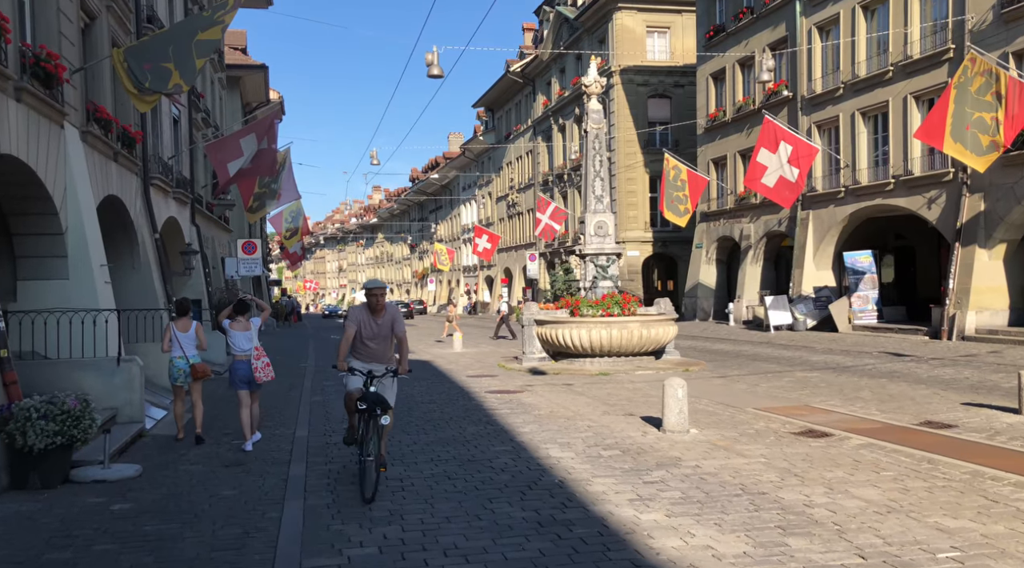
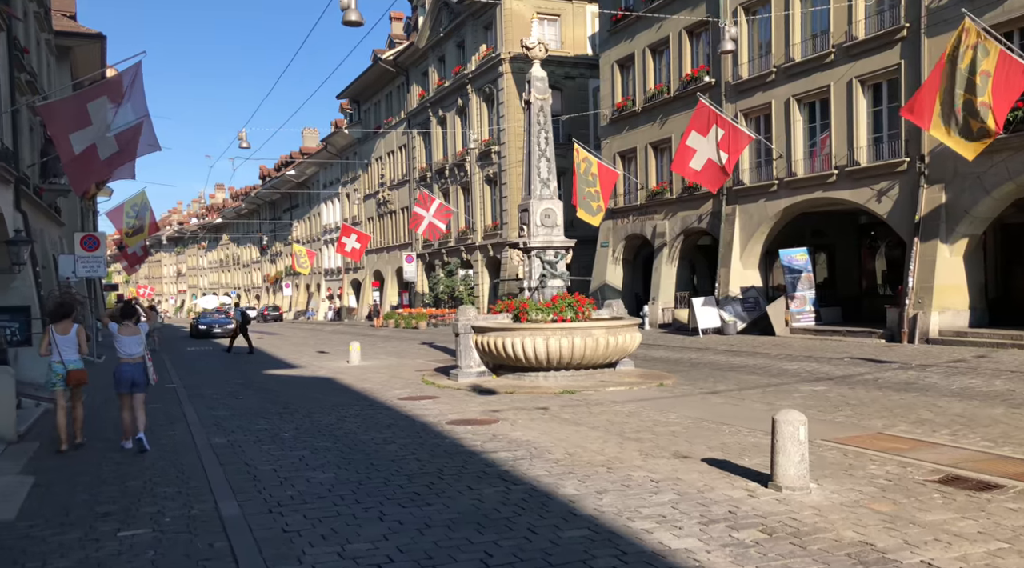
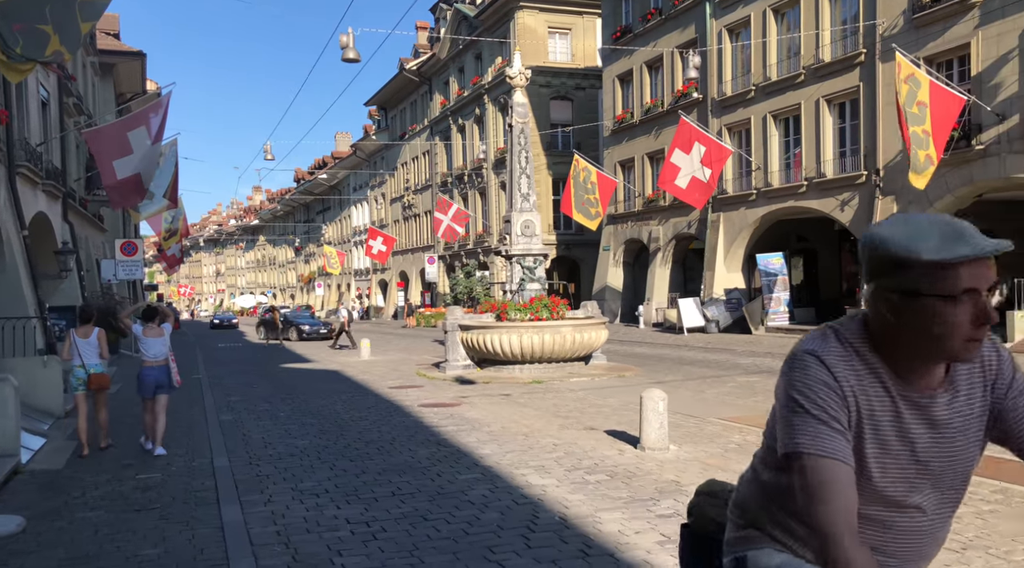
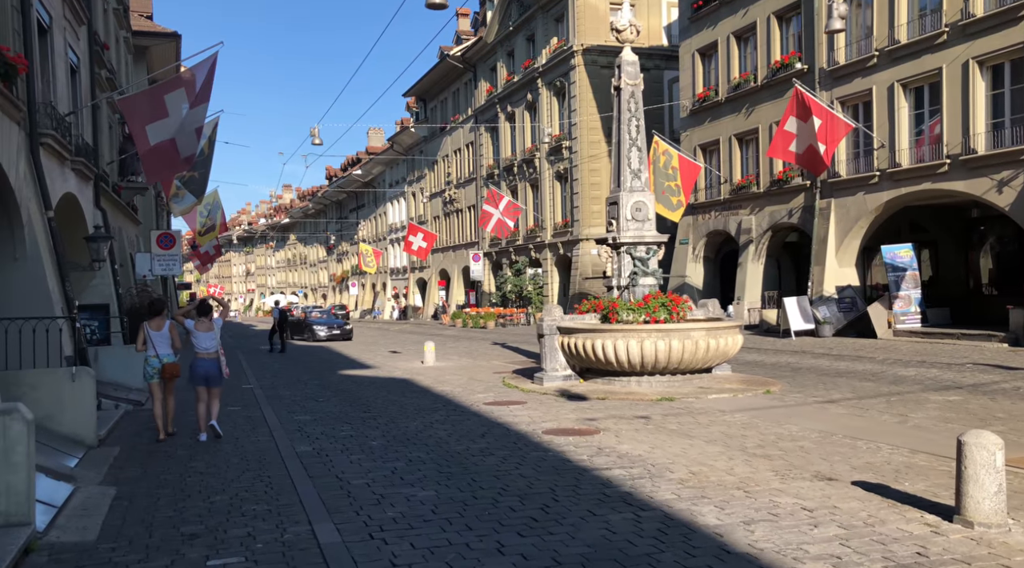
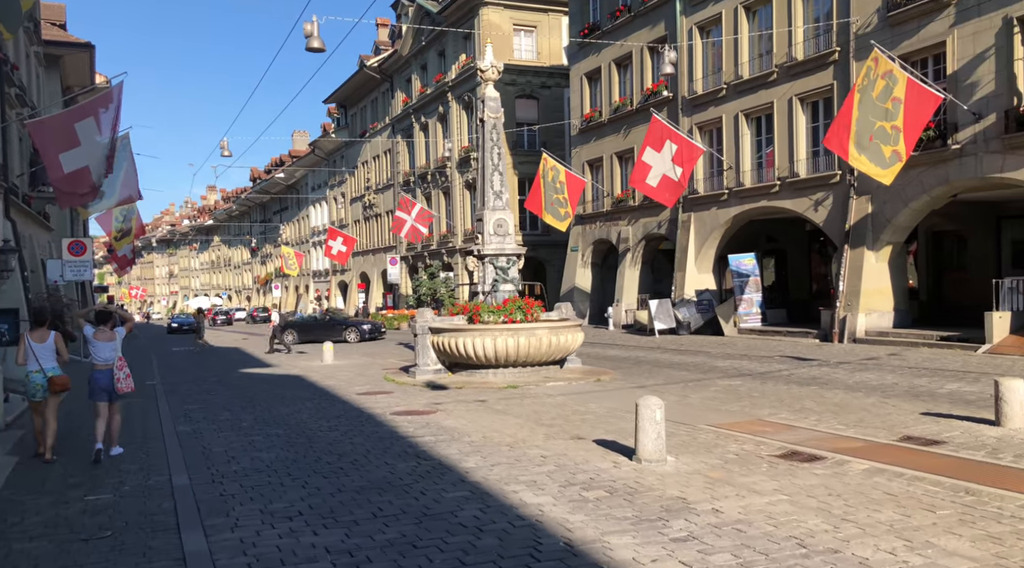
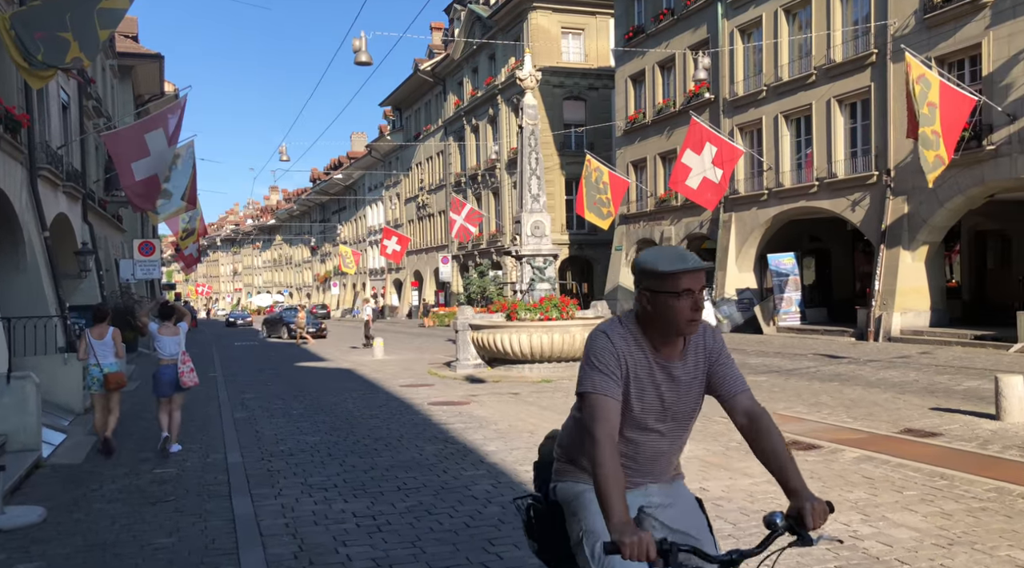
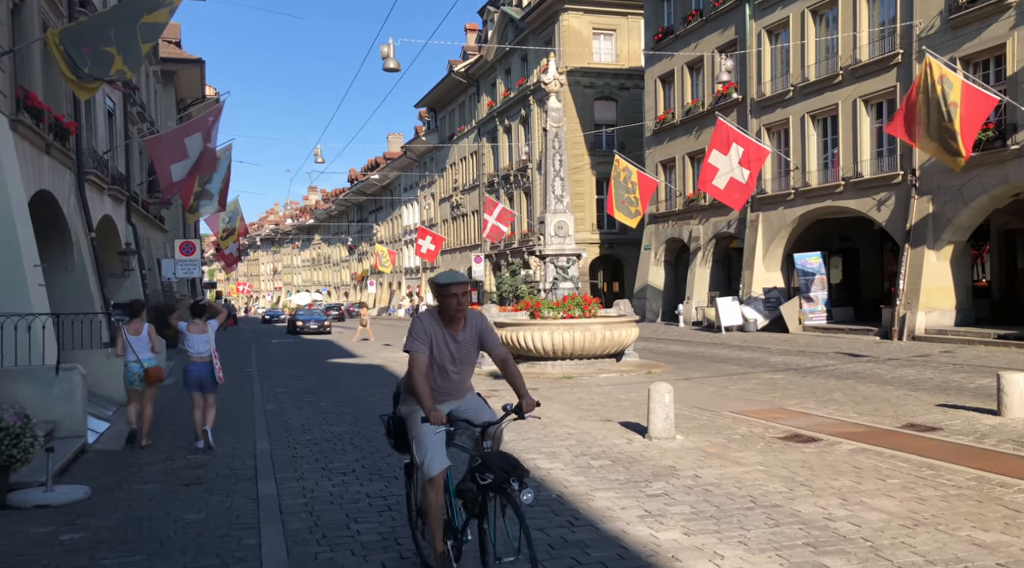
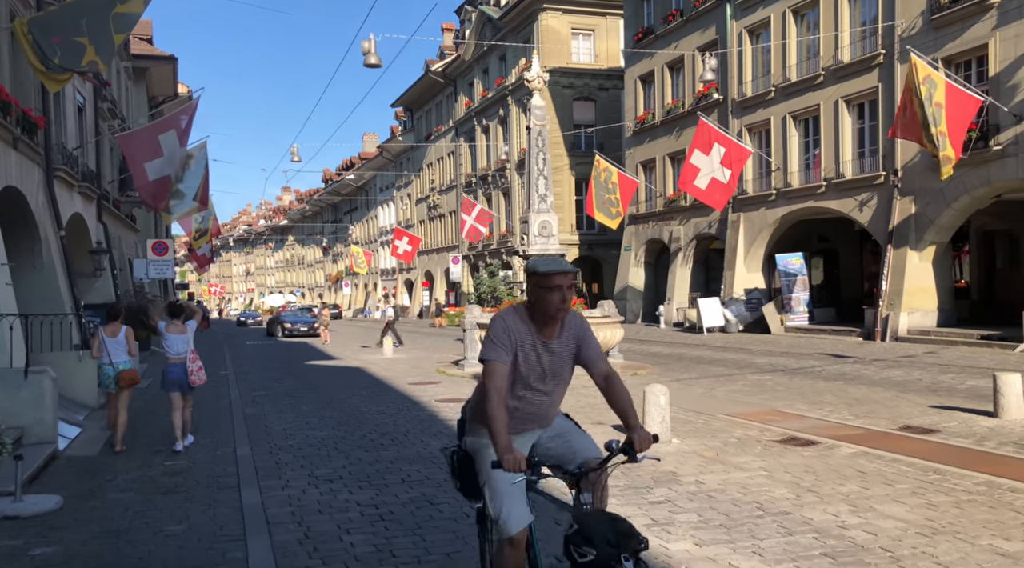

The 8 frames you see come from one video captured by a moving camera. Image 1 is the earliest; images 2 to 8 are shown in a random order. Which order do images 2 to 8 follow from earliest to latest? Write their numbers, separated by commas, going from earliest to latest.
7, 8, 6, 3, 5, 2, 4
